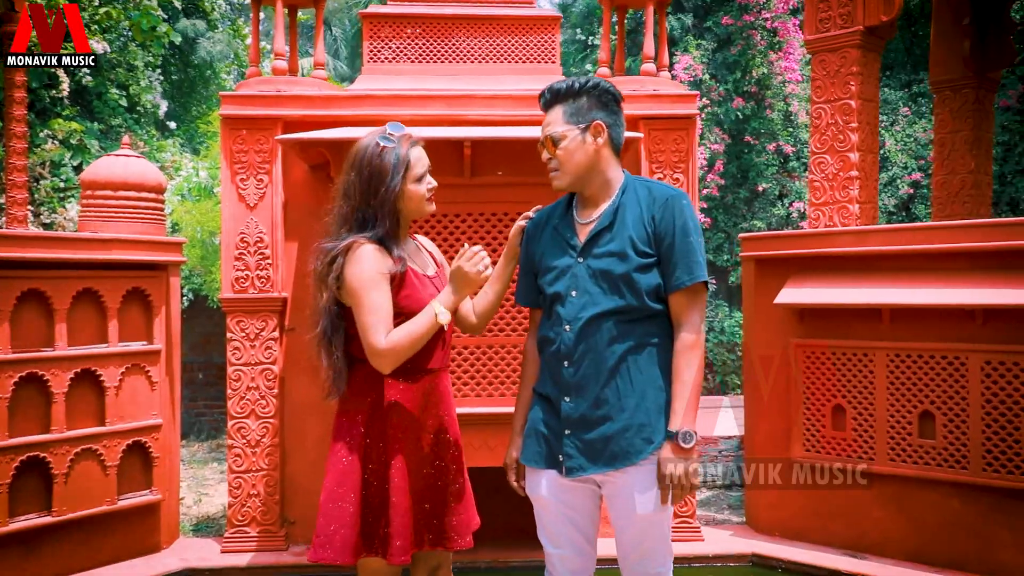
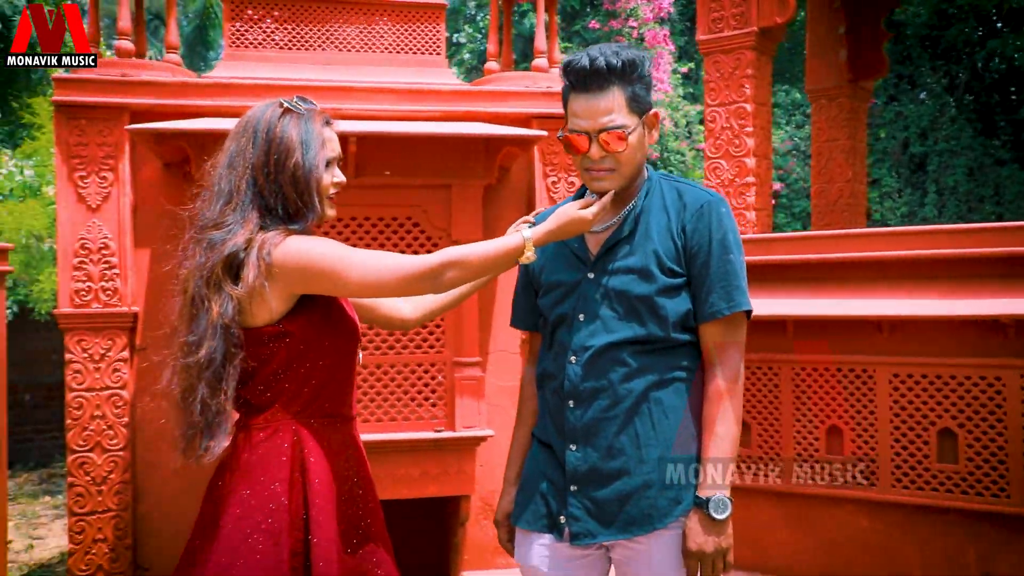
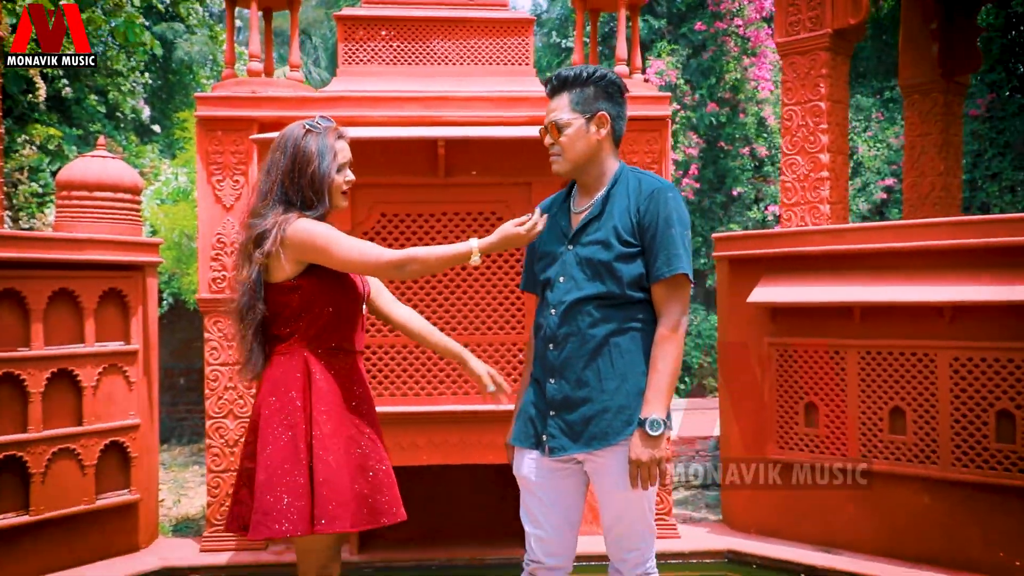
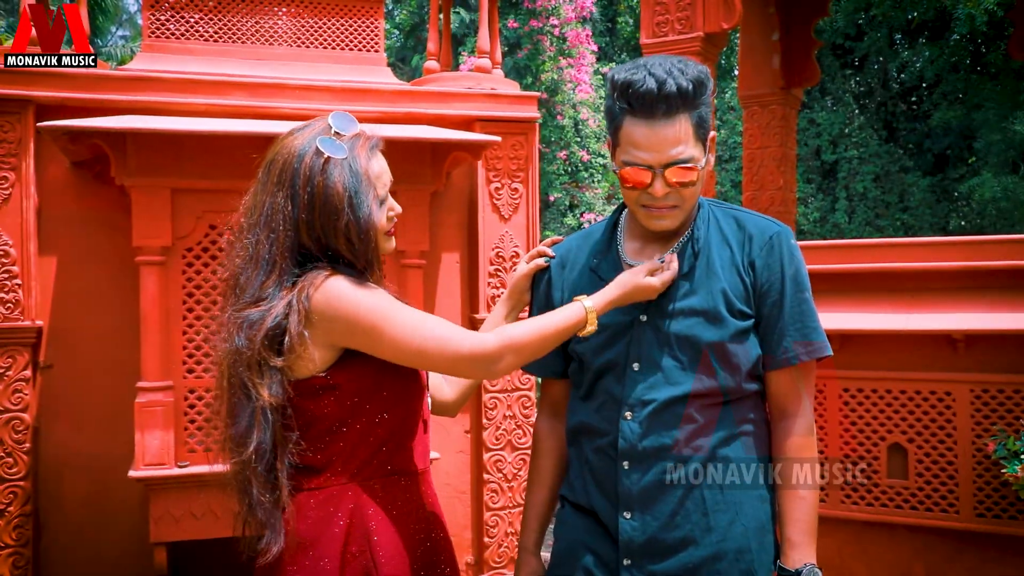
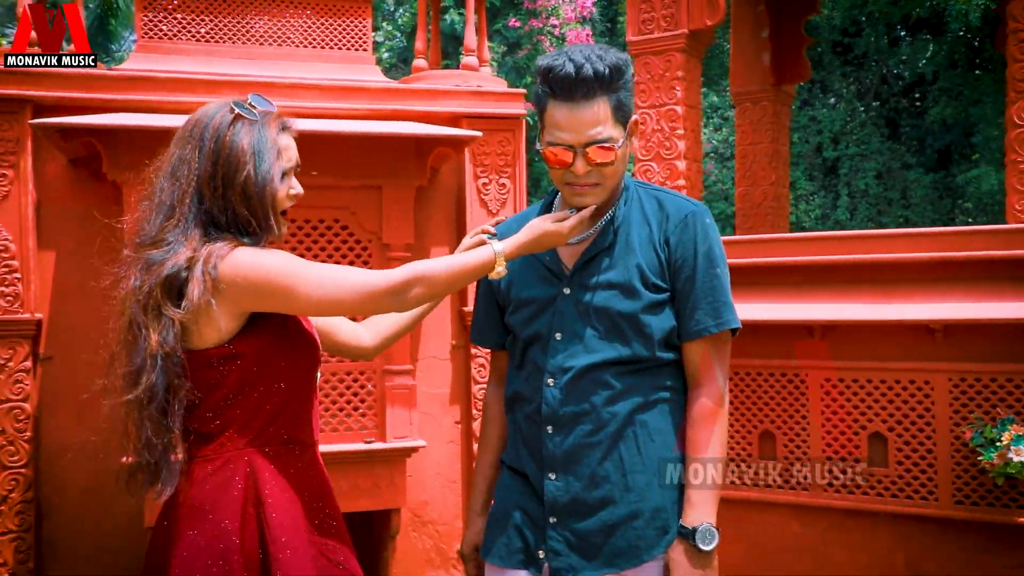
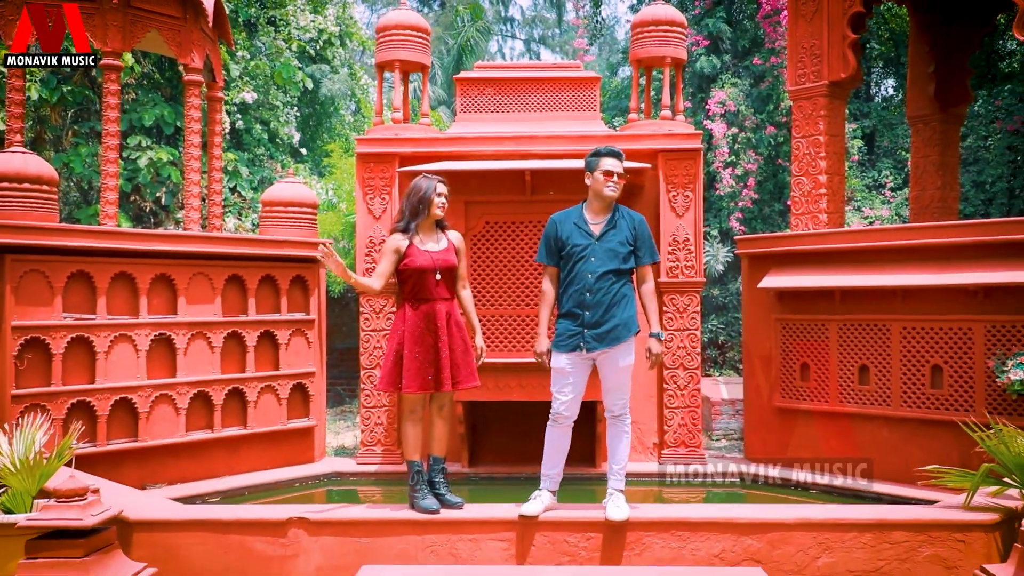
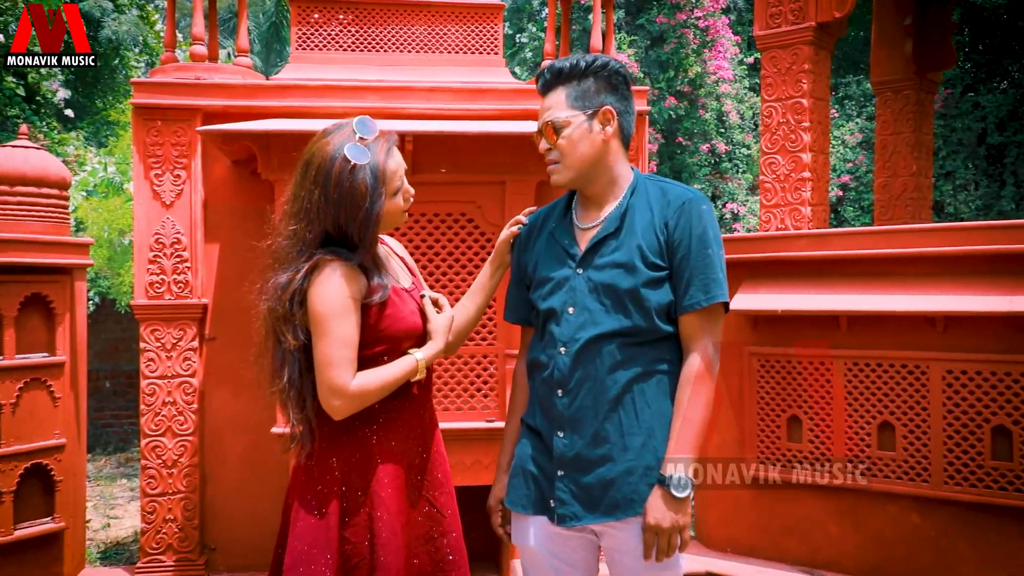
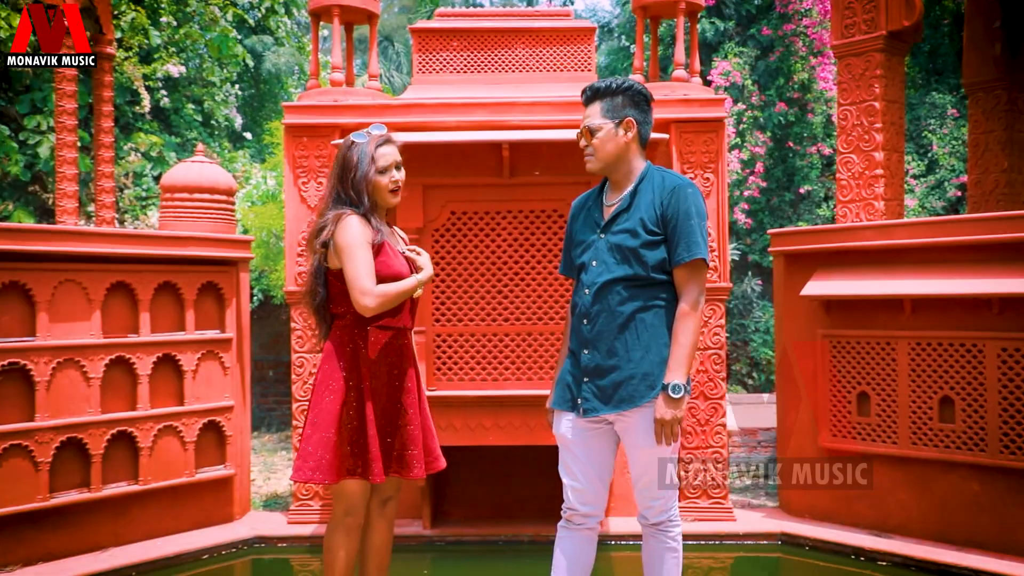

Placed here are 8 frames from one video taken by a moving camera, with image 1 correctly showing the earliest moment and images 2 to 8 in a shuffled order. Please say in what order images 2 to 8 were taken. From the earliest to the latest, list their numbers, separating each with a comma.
7, 4, 5, 2, 3, 8, 6
